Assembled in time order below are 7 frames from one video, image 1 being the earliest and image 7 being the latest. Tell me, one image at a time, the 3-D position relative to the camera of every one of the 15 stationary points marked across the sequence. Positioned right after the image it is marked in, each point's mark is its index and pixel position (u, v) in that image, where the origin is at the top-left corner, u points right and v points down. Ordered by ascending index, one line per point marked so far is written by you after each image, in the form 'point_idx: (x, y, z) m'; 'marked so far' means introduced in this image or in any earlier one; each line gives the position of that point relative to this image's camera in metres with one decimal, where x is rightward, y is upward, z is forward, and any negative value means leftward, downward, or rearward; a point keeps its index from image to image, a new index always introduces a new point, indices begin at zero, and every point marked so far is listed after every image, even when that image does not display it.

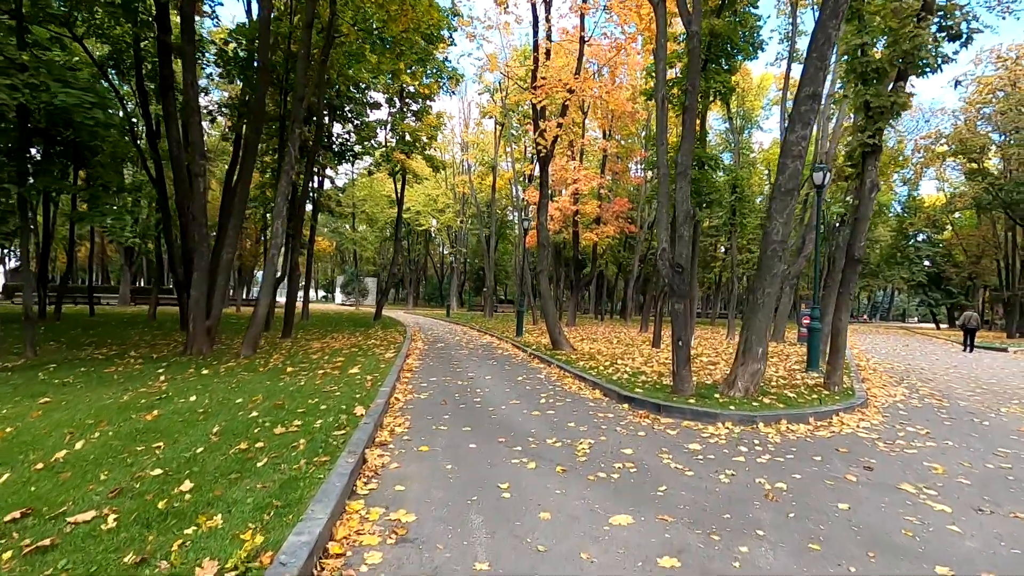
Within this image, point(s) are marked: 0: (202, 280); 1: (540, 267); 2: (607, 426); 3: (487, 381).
0: (-7.0, +0.2, +12.3) m
1: (+0.8, +0.6, +14.7) m
2: (+1.1, -1.6, +6.3) m
3: (-0.4, -1.6, +9.4) m
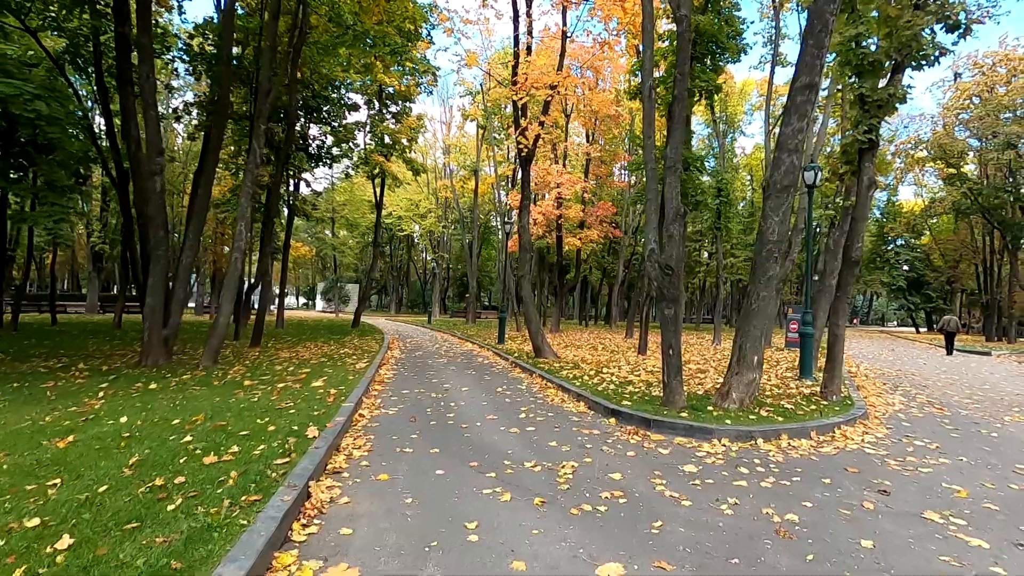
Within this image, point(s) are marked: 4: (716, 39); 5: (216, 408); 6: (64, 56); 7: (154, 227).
0: (-7.4, 0.0, +11.4) m
1: (+0.3, +0.4, +14.1) m
2: (+0.8, -1.6, +5.7) m
3: (-0.8, -1.7, +8.8) m
4: (+5.4, +6.6, +14.4) m
5: (-3.4, -1.4, +6.2) m
6: (-13.4, +7.0, +16.3) m
7: (-7.6, +1.3, +11.5) m
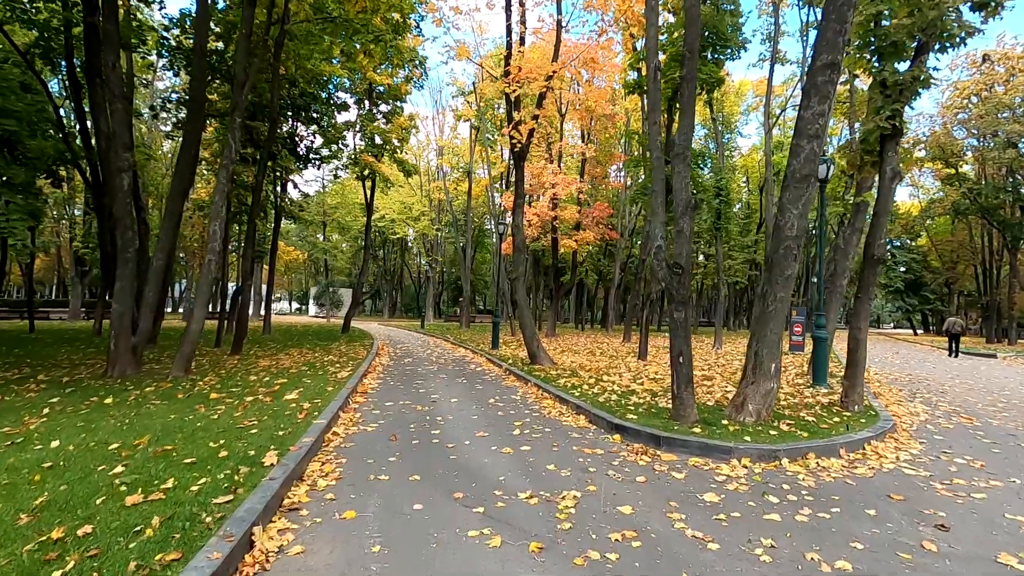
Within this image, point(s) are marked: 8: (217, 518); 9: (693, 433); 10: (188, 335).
0: (-7.6, -0.1, +10.7) m
1: (+0.1, +0.4, +13.4) m
2: (+0.8, -1.7, +5.0) m
3: (-0.9, -1.7, +8.0) m
4: (+5.2, +6.6, +13.8) m
5: (-3.4, -1.4, +5.4) m
6: (-13.6, +6.8, +15.5) m
7: (-7.7, +1.2, +10.7) m
8: (-1.7, -1.4, +3.2) m
9: (+2.0, -1.6, +5.9) m
10: (-6.4, -0.9, +10.7) m
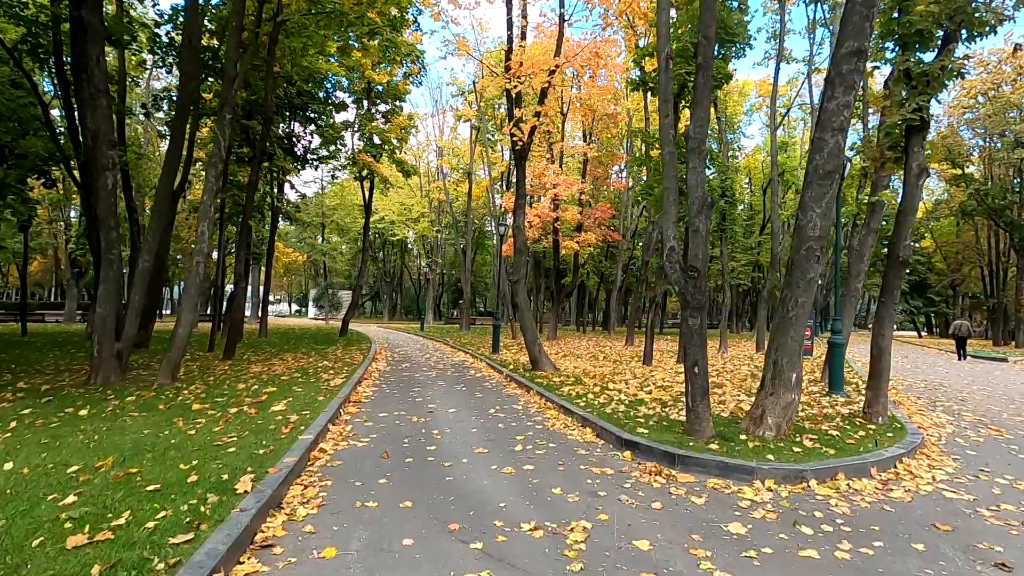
0: (-7.6, -0.1, +10.2) m
1: (+0.1, +0.3, +13.0) m
2: (+0.8, -1.7, +4.5) m
3: (-0.9, -1.8, +7.6) m
4: (+5.2, +6.5, +13.4) m
5: (-3.4, -1.5, +5.0) m
6: (-13.6, +6.7, +15.1) m
7: (-7.7, +1.1, +10.3) m
8: (-1.7, -1.4, +2.8) m
9: (+2.0, -1.6, +5.5) m
10: (-6.4, -1.0, +10.3) m
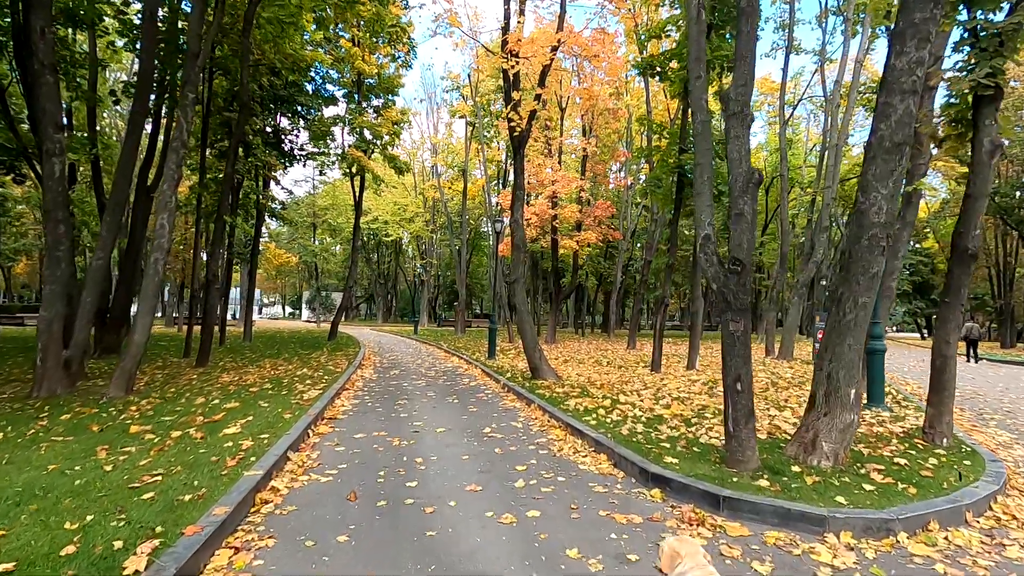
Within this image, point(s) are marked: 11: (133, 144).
0: (-7.6, -0.1, +9.1) m
1: (+0.1, +0.3, +11.9) m
2: (+0.8, -1.7, +3.4) m
3: (-0.9, -1.8, +6.5) m
4: (+5.2, +6.5, +12.3) m
5: (-3.4, -1.4, +3.8) m
6: (-13.7, +6.7, +13.9) m
7: (-7.7, +1.1, +9.1) m
8: (-1.7, -1.4, +1.6) m
9: (+2.0, -1.6, +4.4) m
10: (-6.4, -1.0, +9.1) m
11: (-7.0, +2.7, +10.0) m
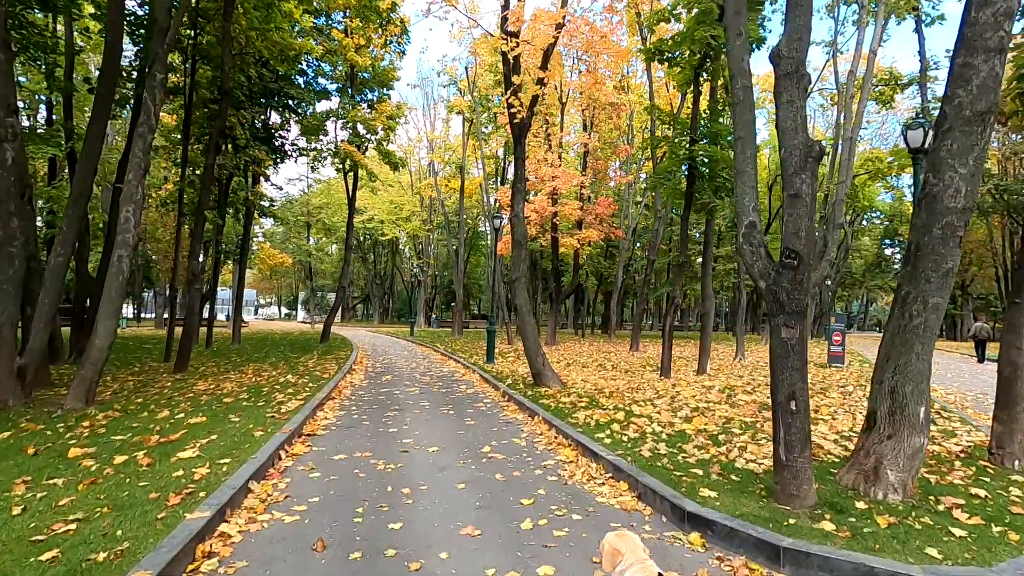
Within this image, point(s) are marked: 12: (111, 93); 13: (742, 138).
0: (-7.6, -0.1, +8.2) m
1: (+0.1, +0.3, +11.0) m
2: (+0.8, -1.7, +2.6) m
3: (-0.8, -1.8, +5.6) m
4: (+5.2, +6.5, +11.5) m
5: (-3.4, -1.4, +3.0) m
6: (-13.7, +6.7, +13.0) m
7: (-7.7, +1.1, +8.2) m
8: (-1.7, -1.4, +0.8) m
9: (+2.0, -1.6, +3.5) m
10: (-6.4, -1.0, +8.3) m
11: (-7.0, +2.7, +9.2) m
12: (-6.8, +3.3, +9.2) m
13: (+1.8, +1.2, +4.3) m
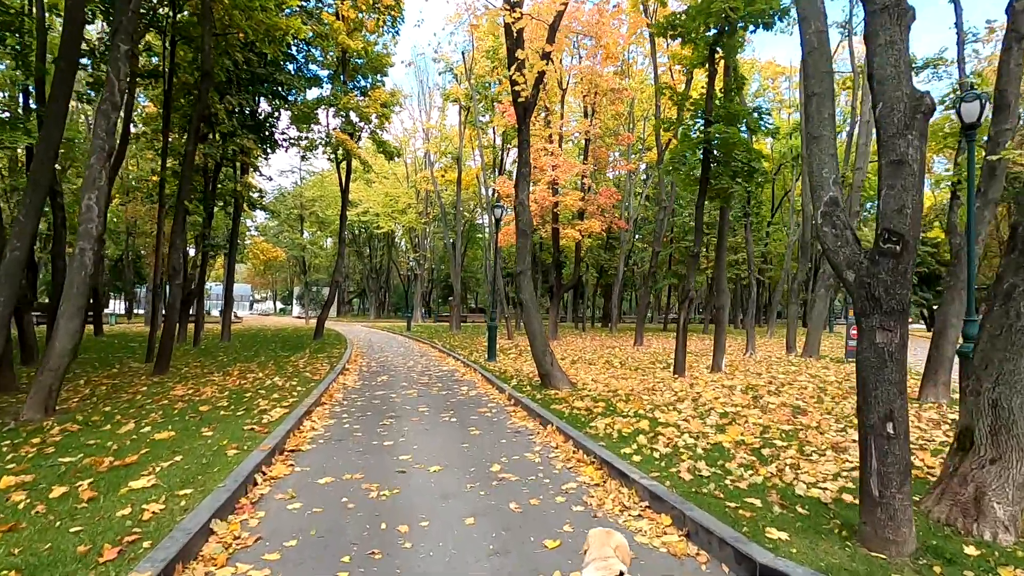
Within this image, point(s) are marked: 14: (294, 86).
0: (-7.5, -0.1, +7.3) m
1: (+0.2, +0.4, +10.2) m
2: (+1.0, -1.6, +1.8) m
3: (-0.7, -1.7, +4.8) m
4: (+5.2, +6.7, +10.7) m
5: (-3.2, -1.4, +2.2) m
6: (-13.7, +6.8, +12.1) m
7: (-7.6, +1.2, +7.4) m
8: (-1.5, -1.4, 0.0) m
9: (+2.2, -1.6, +2.7) m
10: (-6.3, -1.0, +7.4) m
11: (-6.9, +2.7, +8.3) m
12: (-6.7, +3.4, +8.3) m
13: (+1.9, +1.2, +3.5) m
14: (-7.7, +7.2, +19.3) m
